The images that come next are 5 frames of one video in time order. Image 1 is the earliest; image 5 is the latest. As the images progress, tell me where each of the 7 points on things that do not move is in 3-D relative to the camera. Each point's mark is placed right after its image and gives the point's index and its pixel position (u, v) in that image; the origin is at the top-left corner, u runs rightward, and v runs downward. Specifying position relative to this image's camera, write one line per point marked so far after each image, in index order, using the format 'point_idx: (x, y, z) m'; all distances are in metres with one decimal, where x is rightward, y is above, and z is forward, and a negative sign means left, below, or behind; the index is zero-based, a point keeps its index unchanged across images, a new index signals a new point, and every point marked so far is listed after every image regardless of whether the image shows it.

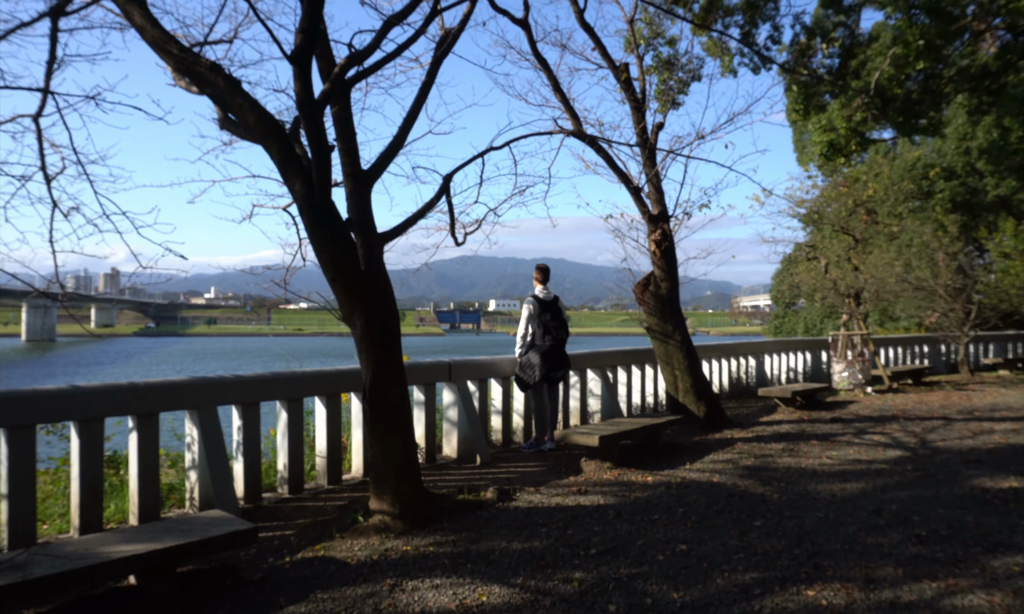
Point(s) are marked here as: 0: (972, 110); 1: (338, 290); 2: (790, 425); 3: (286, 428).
0: (+10.9, +4.6, +17.0) m
1: (-1.2, +0.1, +4.7) m
2: (+3.6, -1.5, +9.3) m
3: (-1.9, -1.0, +5.9) m
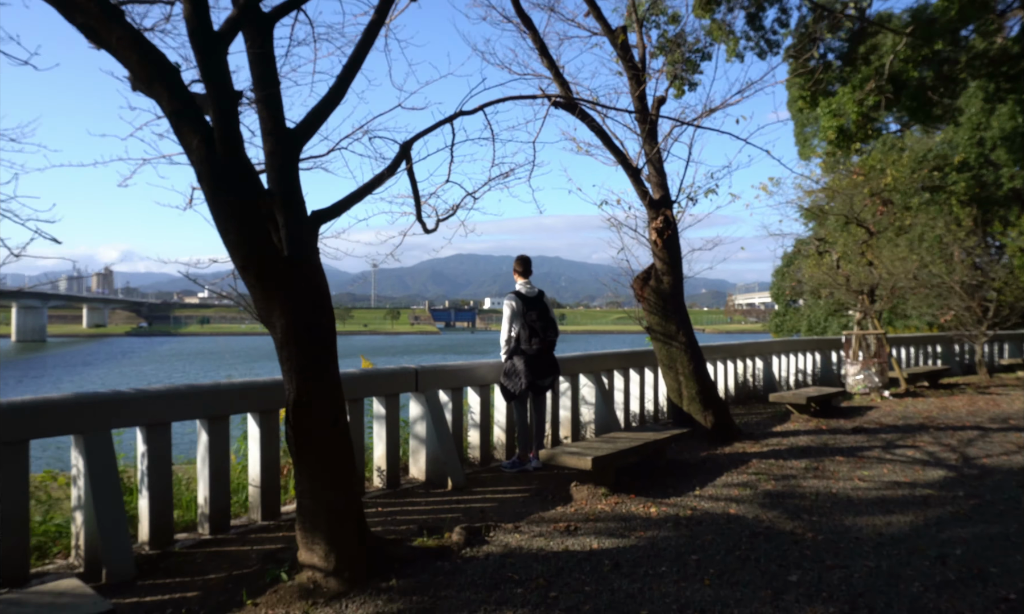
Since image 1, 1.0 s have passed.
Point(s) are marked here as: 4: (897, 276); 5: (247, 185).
0: (+10.6, +4.7, +15.9) m
1: (-1.3, +0.1, +3.6) m
2: (+3.4, -1.5, +8.2) m
3: (-2.1, -1.0, +4.8) m
4: (+7.3, +0.6, +13.7) m
5: (-1.4, +0.6, +3.7) m
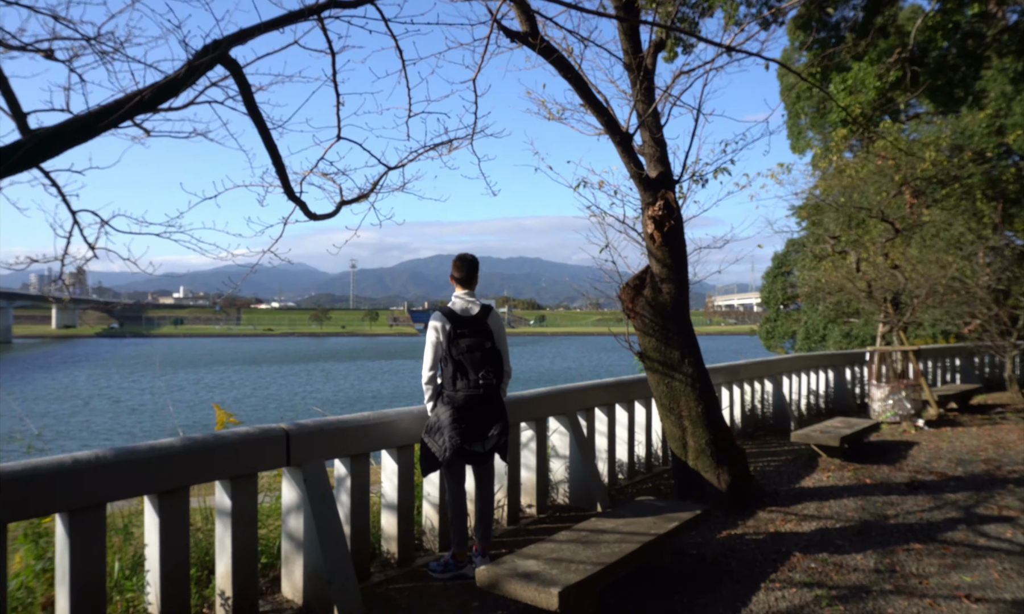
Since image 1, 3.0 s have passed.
0: (+9.9, +4.5, +14.0) m
1: (-1.7, 0.0, +1.4) m
2: (+2.9, -1.6, +6.1) m
3: (-2.4, -1.1, +2.6) m
4: (+6.7, +0.4, +11.7) m
5: (-1.7, +0.5, +1.4) m
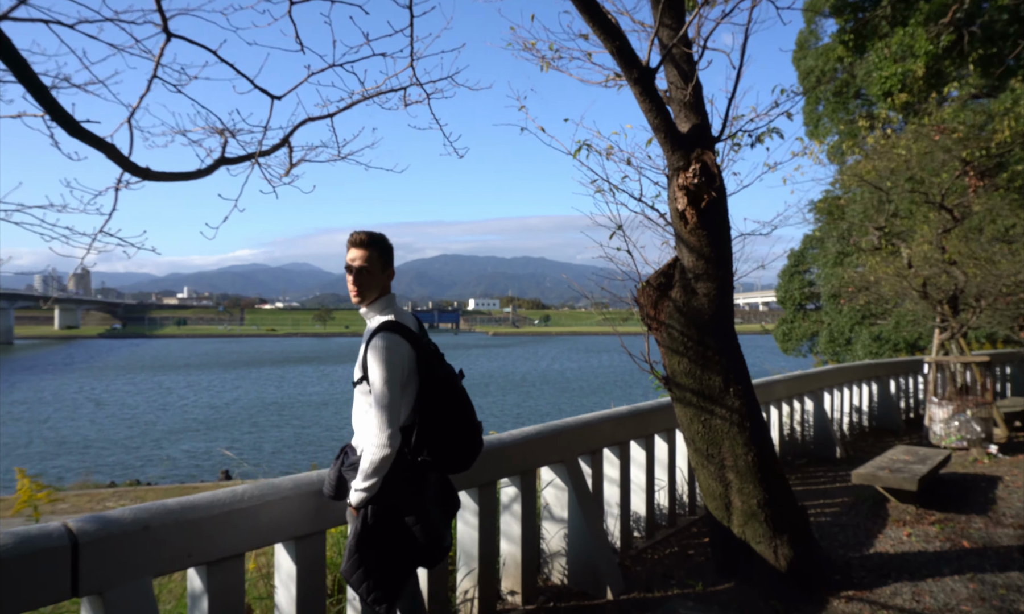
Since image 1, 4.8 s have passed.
0: (+9.8, +4.5, +12.3) m
1: (-1.8, -0.1, -0.3) m
2: (+2.8, -1.7, +4.4) m
3: (-2.6, -1.2, +0.9) m
4: (+6.6, +0.4, +10.0) m
5: (-1.9, +0.4, -0.2) m
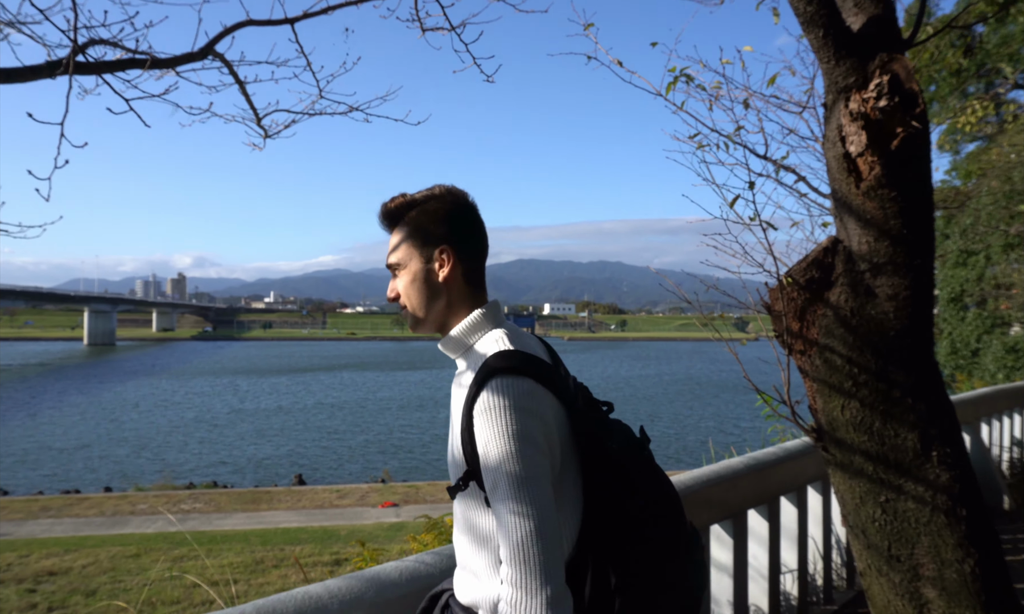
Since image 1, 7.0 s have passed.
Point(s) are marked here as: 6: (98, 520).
0: (+10.9, +4.4, +9.7) m
1: (-2.1, -0.1, -1.5) m
2: (+3.0, -1.7, +2.6) m
3: (-2.7, -1.2, -0.3) m
4: (+7.4, +0.3, +7.7) m
5: (-2.1, +0.4, -1.5) m
6: (-9.1, -4.7, +15.6) m
